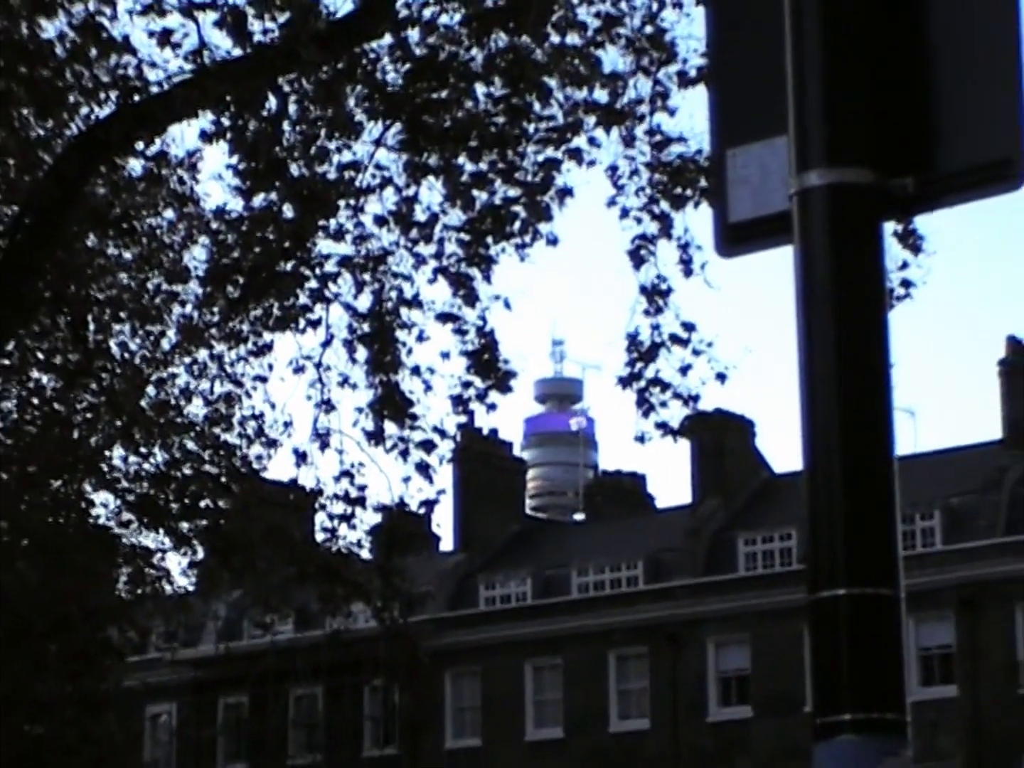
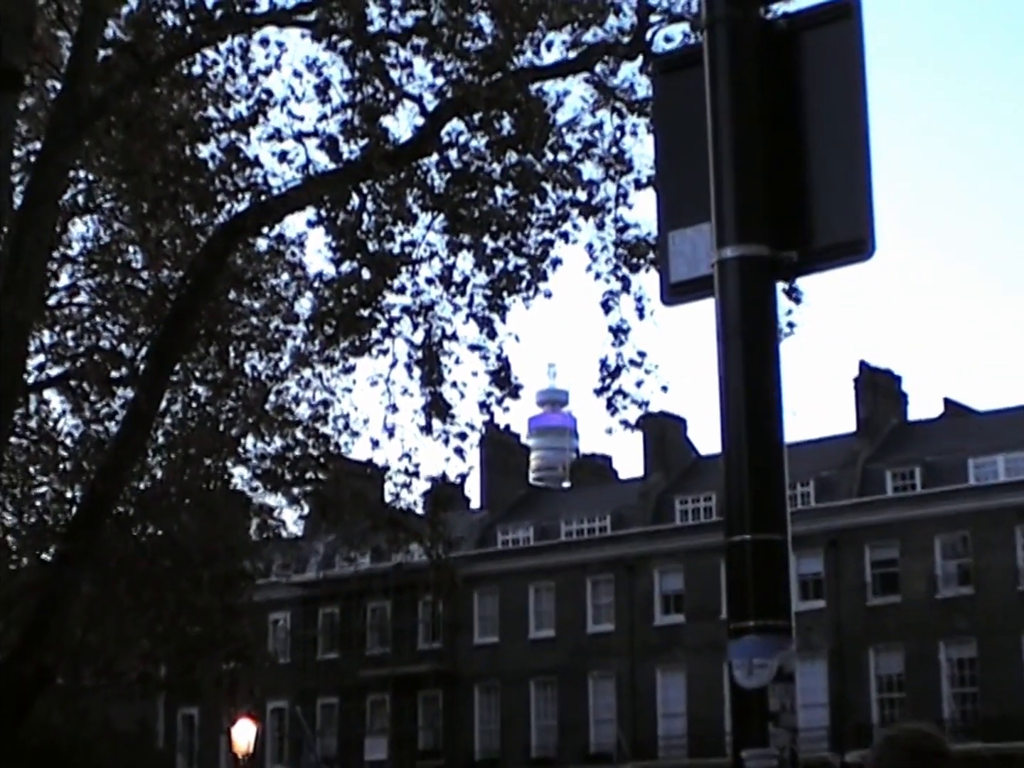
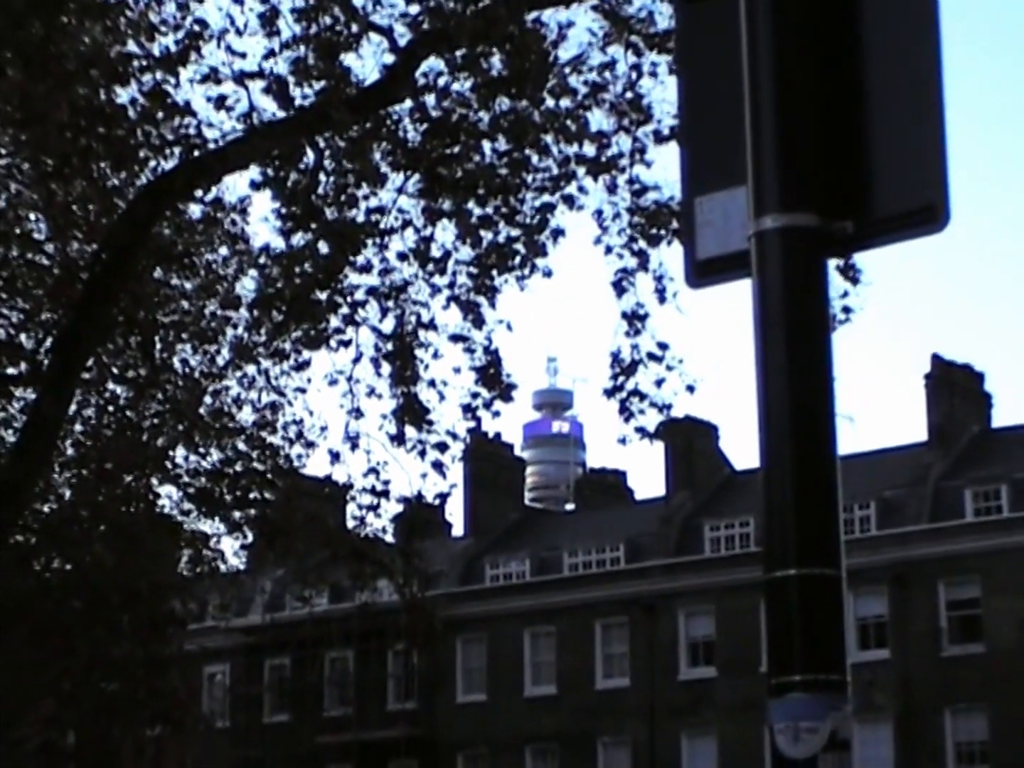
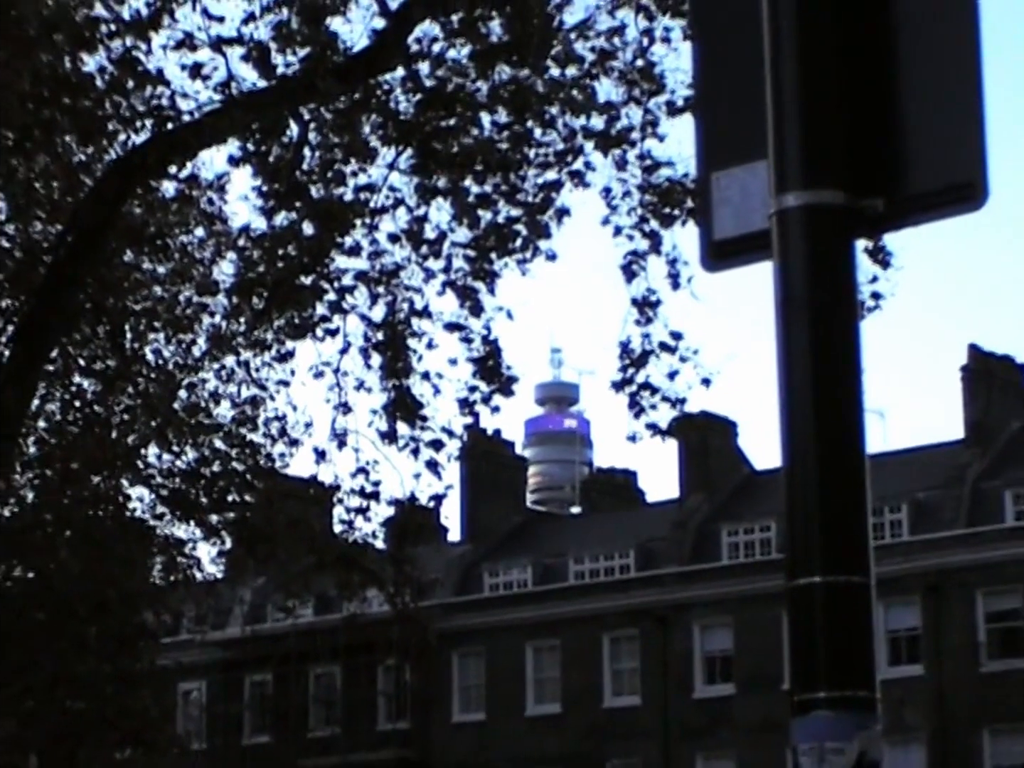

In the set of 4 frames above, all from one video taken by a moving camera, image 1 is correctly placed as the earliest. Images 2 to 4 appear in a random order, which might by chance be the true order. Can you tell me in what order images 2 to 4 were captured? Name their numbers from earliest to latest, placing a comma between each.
4, 3, 2
